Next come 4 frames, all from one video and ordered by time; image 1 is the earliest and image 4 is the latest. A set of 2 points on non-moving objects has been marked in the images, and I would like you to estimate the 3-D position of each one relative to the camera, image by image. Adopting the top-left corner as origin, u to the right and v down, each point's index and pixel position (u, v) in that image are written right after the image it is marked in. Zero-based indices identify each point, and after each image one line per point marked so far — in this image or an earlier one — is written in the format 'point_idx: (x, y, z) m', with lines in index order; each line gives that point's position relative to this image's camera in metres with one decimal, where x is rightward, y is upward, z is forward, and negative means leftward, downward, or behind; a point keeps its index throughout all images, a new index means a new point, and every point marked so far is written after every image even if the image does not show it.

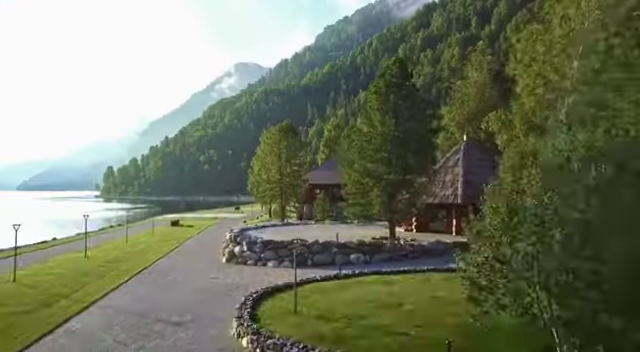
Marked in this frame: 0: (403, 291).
0: (+3.3, -4.6, +17.0) m
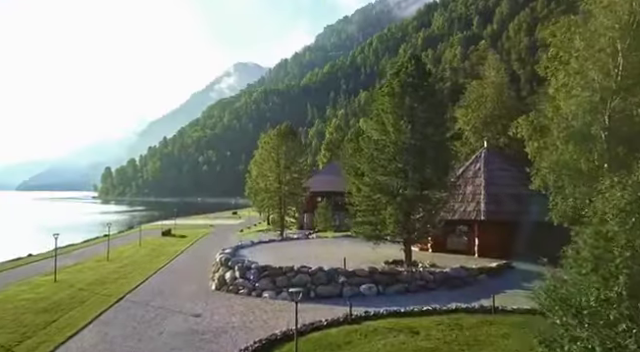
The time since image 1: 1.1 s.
0: (+3.6, -5.4, +13.4) m
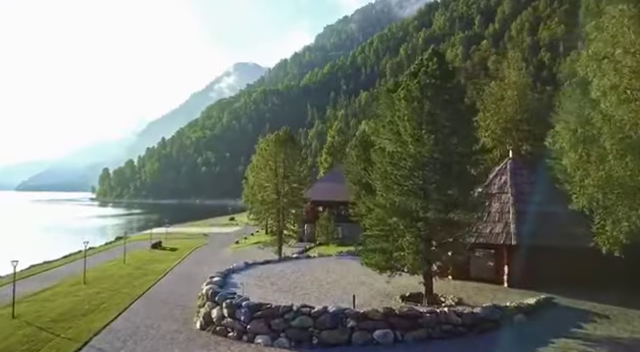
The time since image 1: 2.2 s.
0: (+3.8, -6.3, +9.7) m
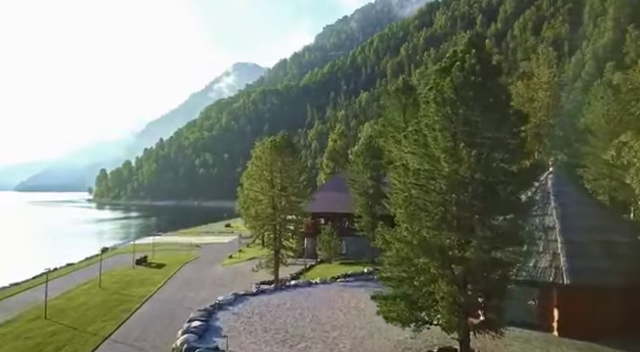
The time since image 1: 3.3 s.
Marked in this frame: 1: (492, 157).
0: (+3.9, -7.2, +5.2) m
1: (+6.0, +0.6, +14.7) m
